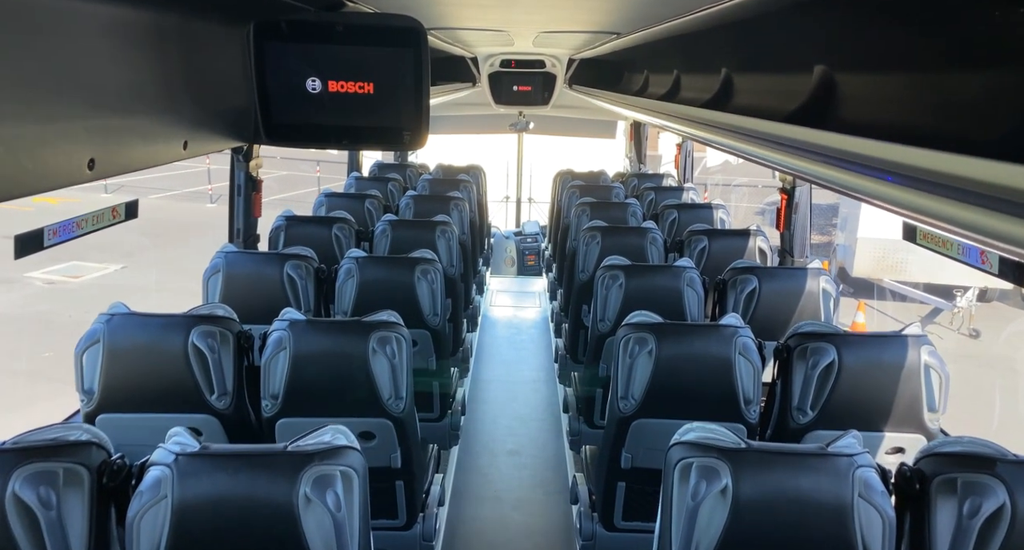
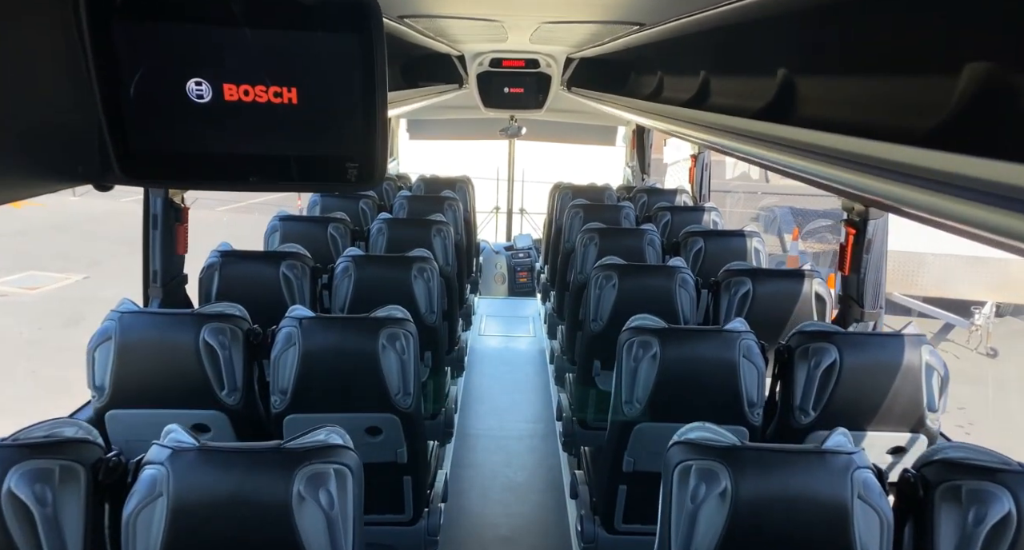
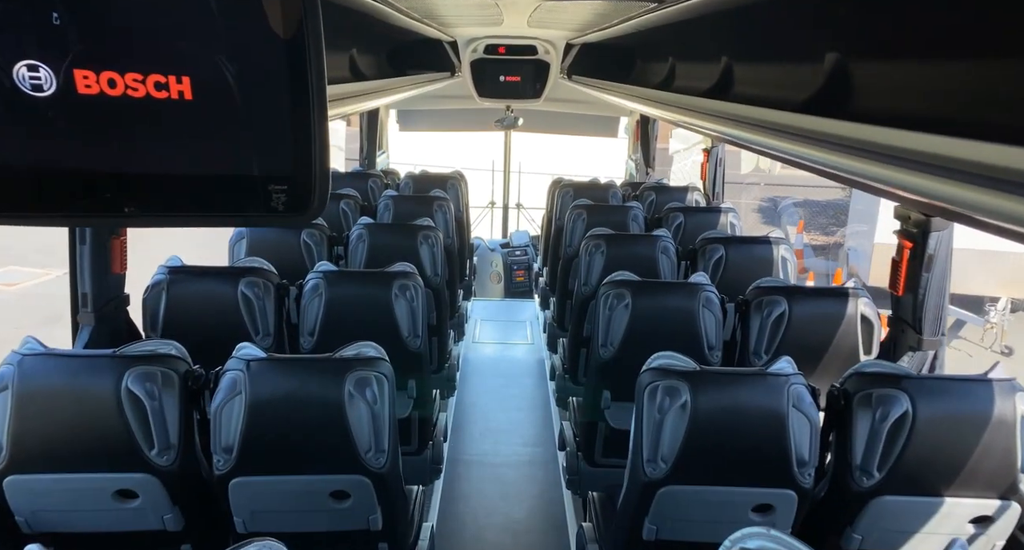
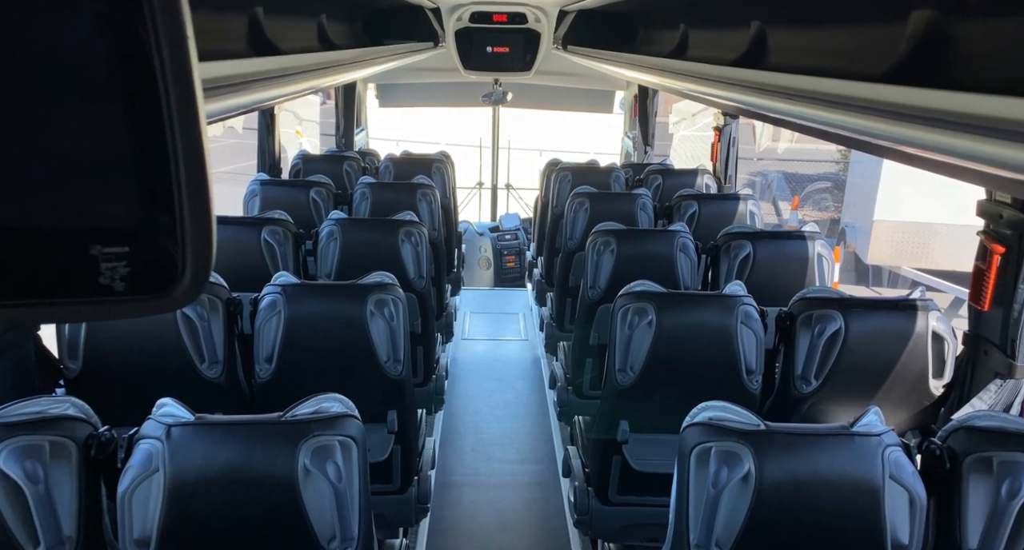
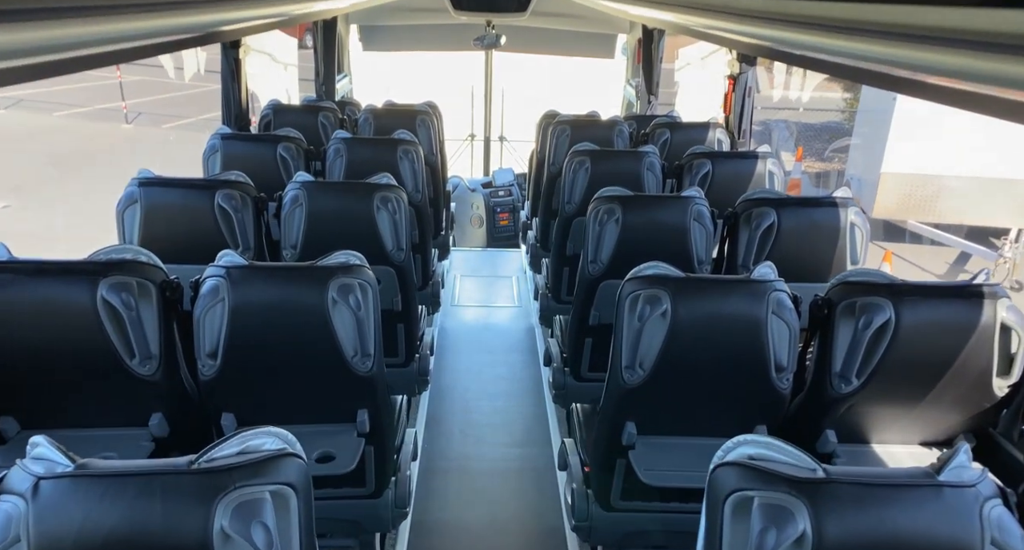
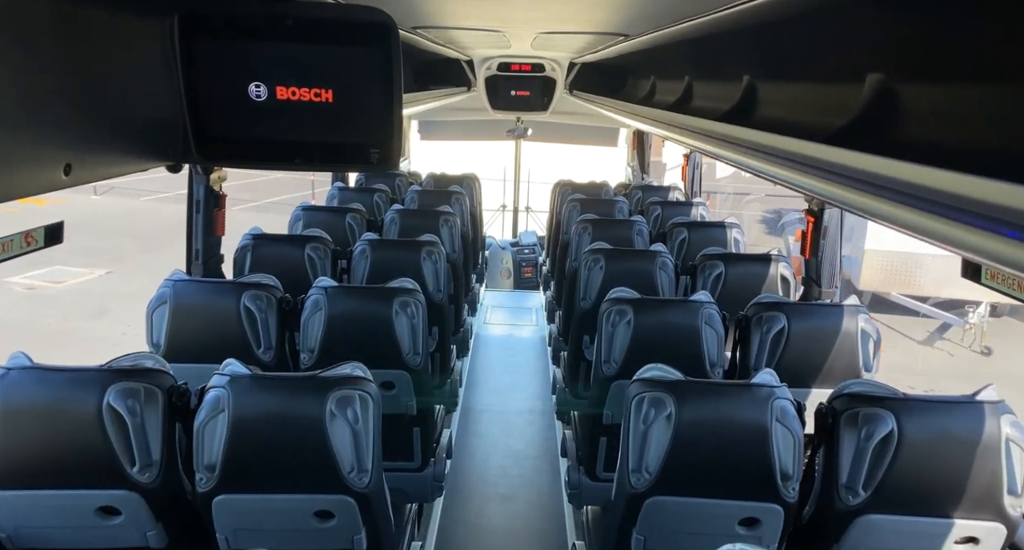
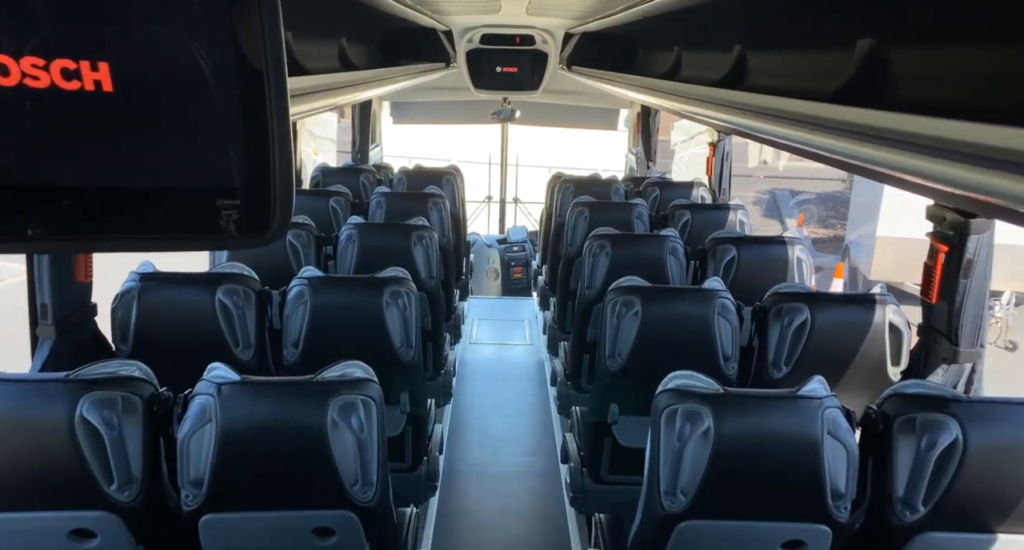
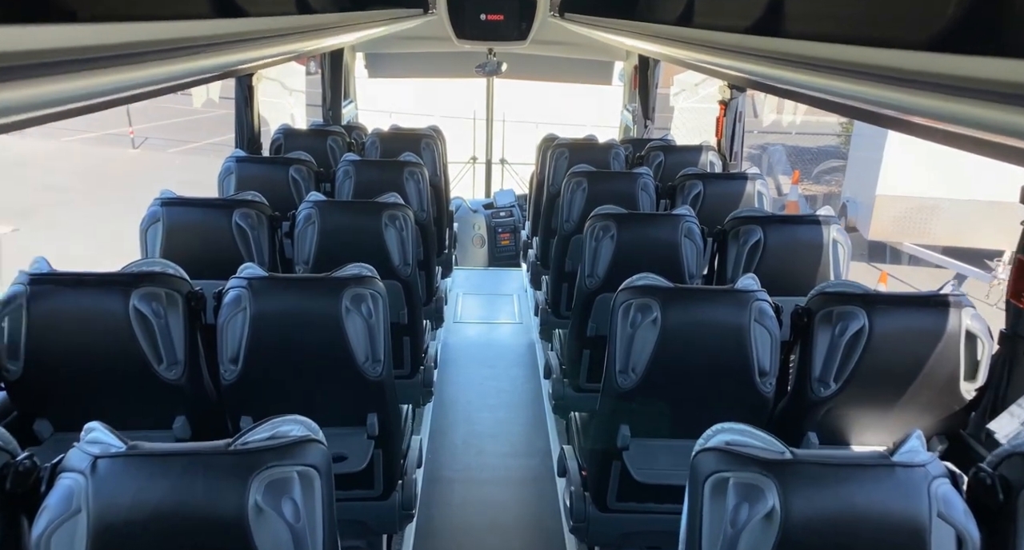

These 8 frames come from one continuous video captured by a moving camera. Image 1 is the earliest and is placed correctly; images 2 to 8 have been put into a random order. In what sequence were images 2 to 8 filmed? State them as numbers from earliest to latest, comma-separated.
6, 2, 3, 7, 4, 8, 5
